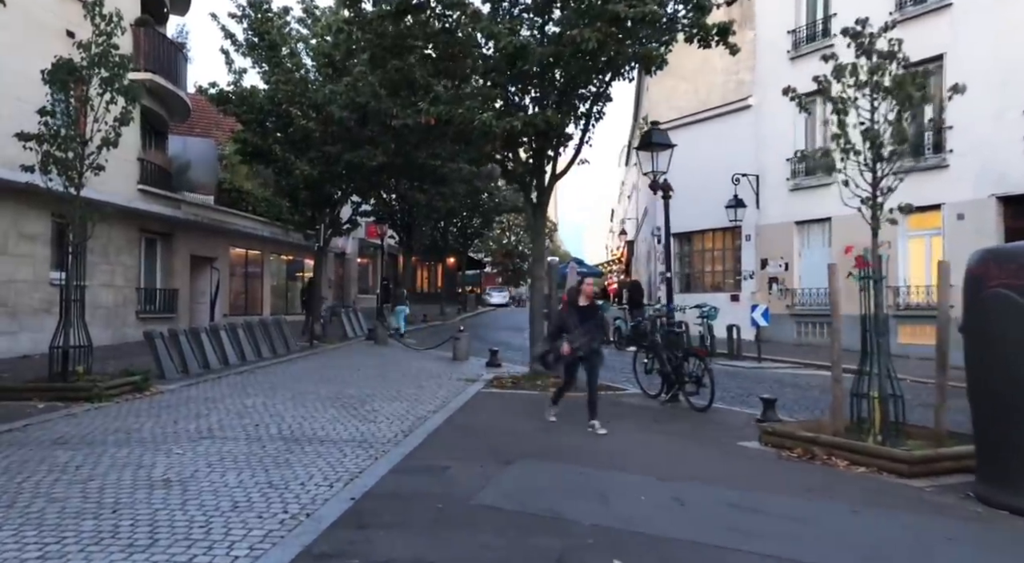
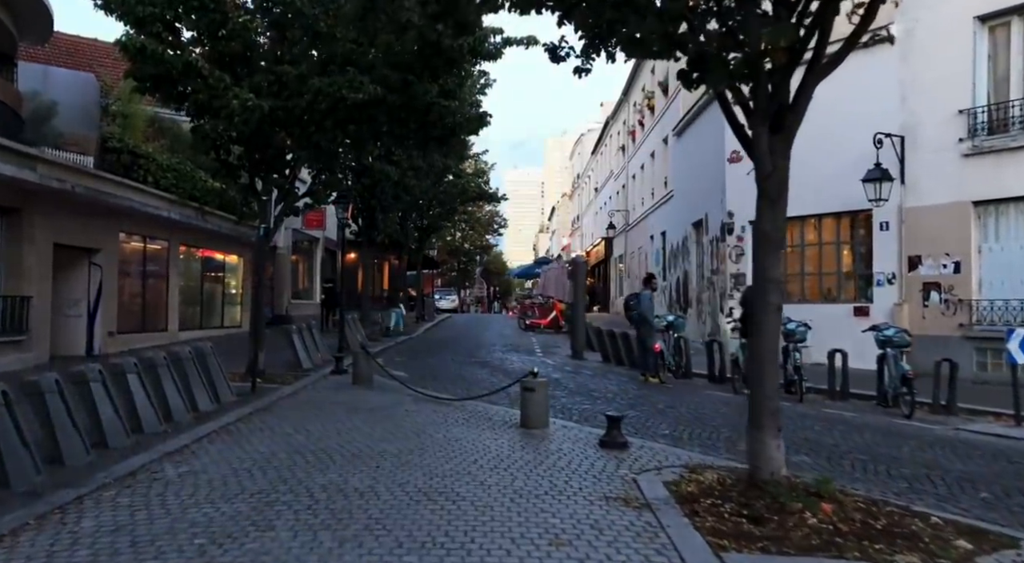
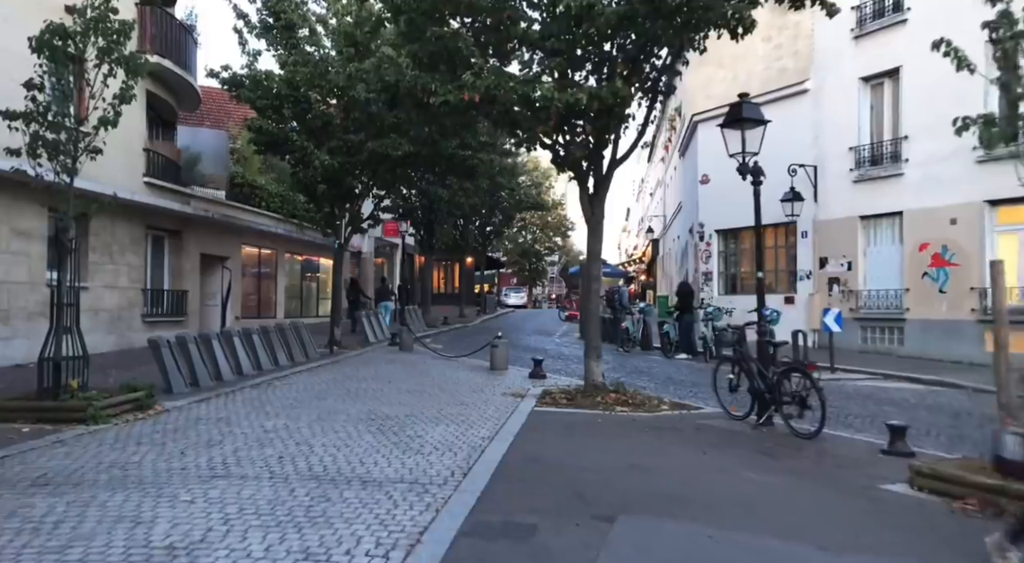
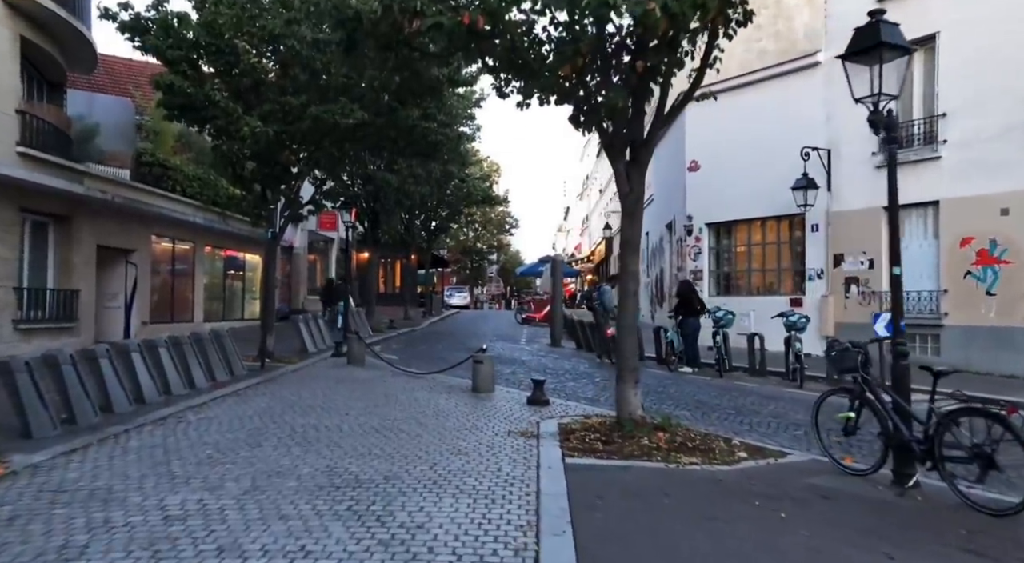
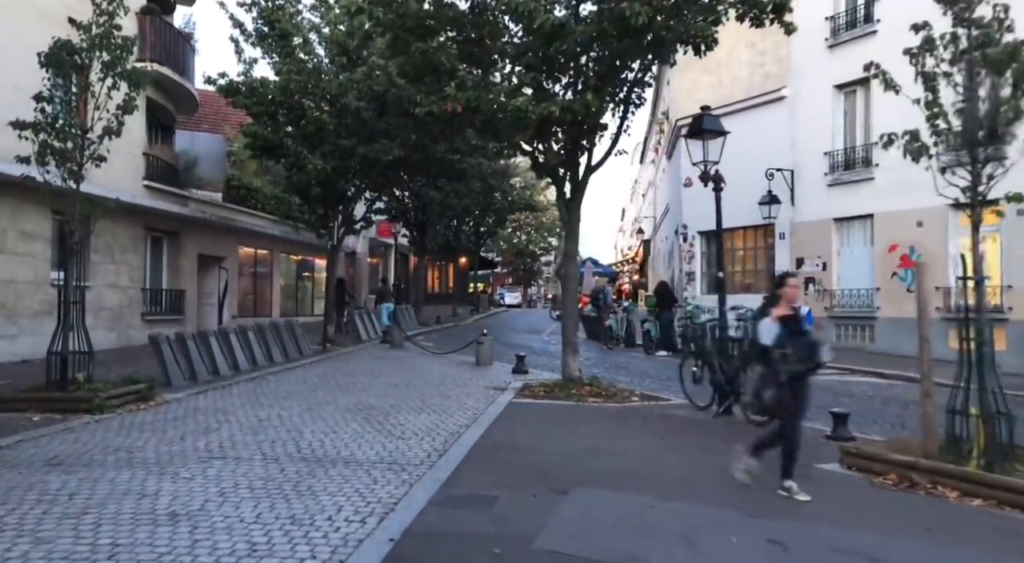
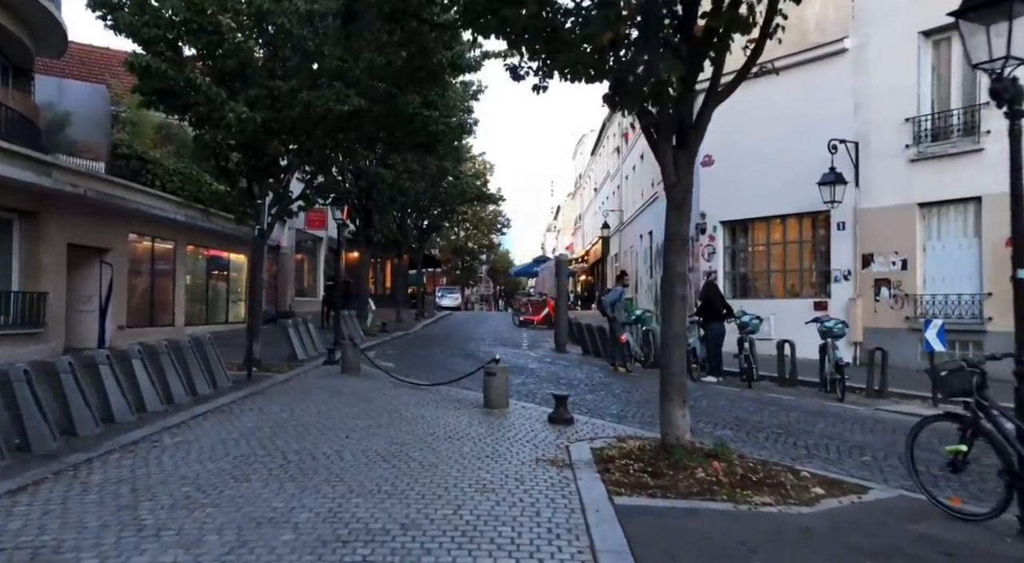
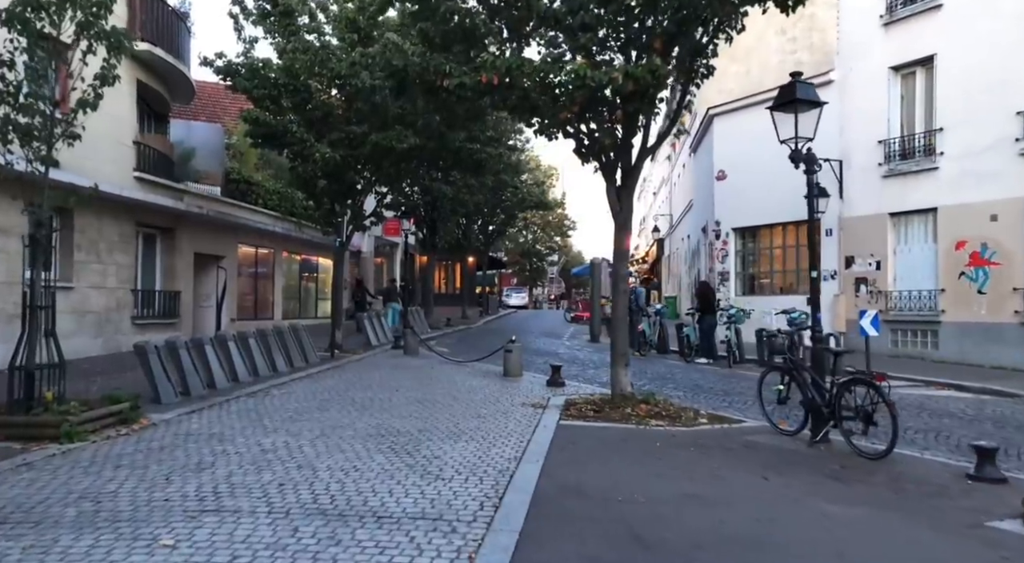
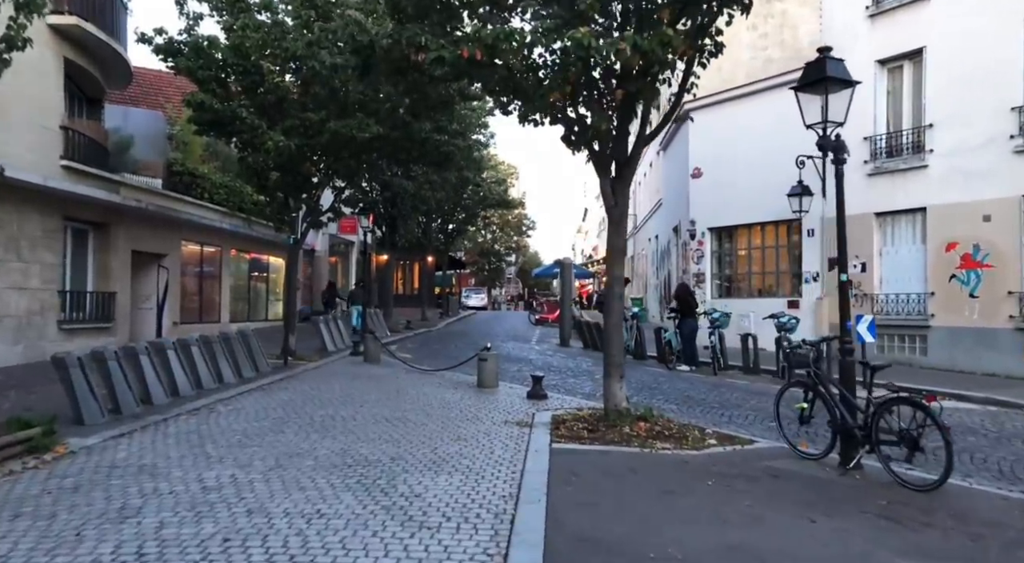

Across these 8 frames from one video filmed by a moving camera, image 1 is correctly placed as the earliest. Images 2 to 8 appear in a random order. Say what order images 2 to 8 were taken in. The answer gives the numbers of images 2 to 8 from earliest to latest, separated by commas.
5, 3, 7, 8, 4, 6, 2
